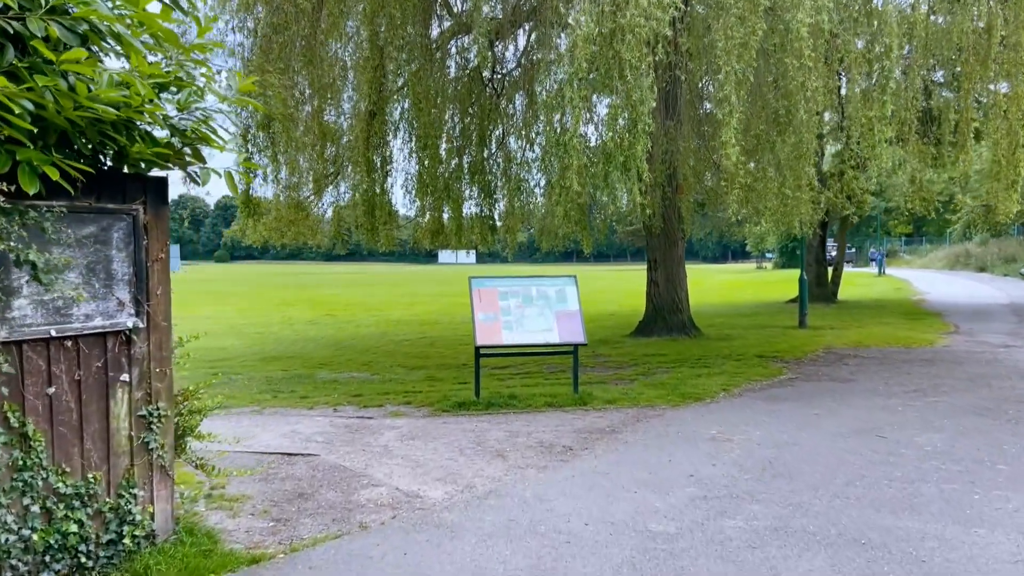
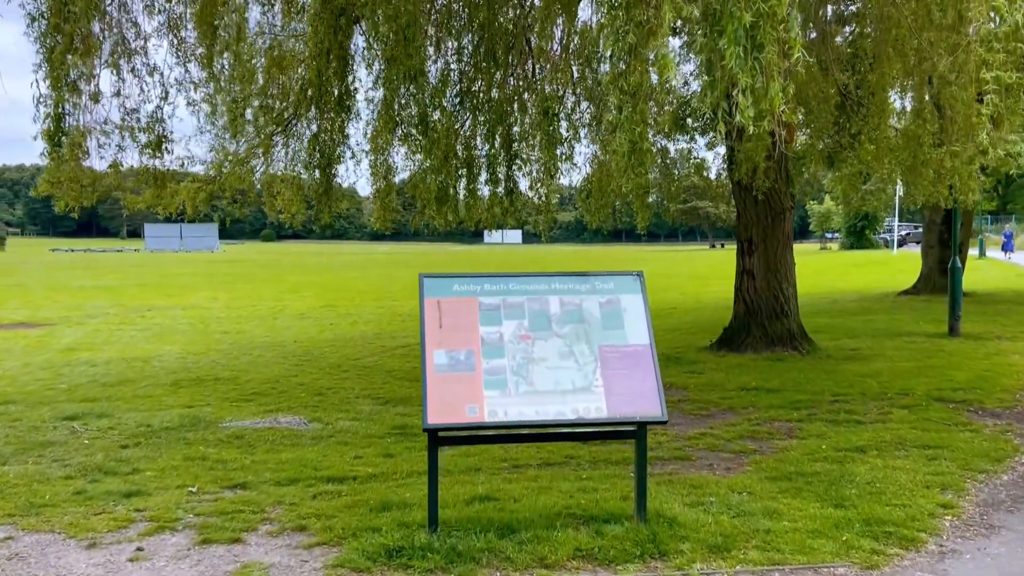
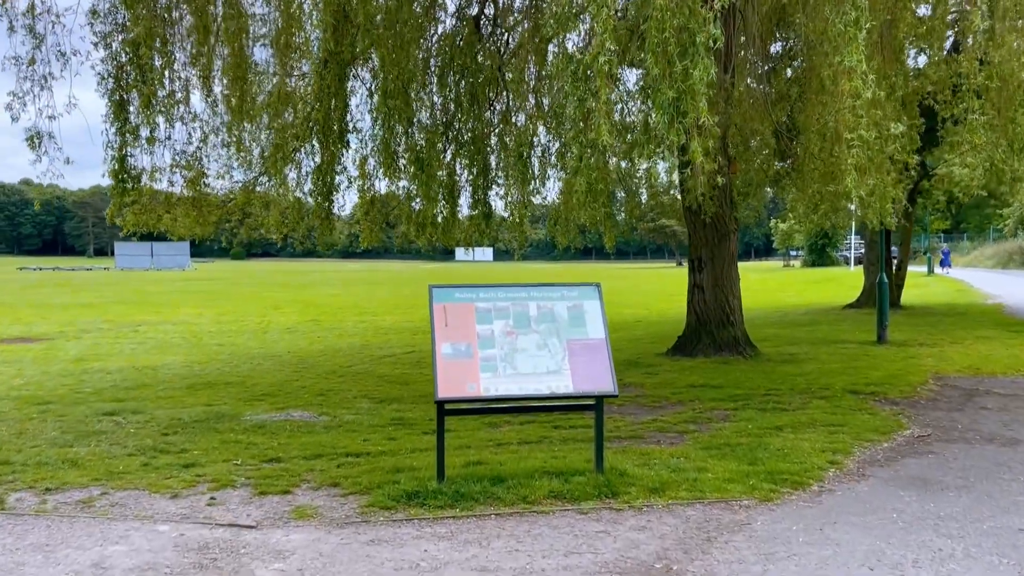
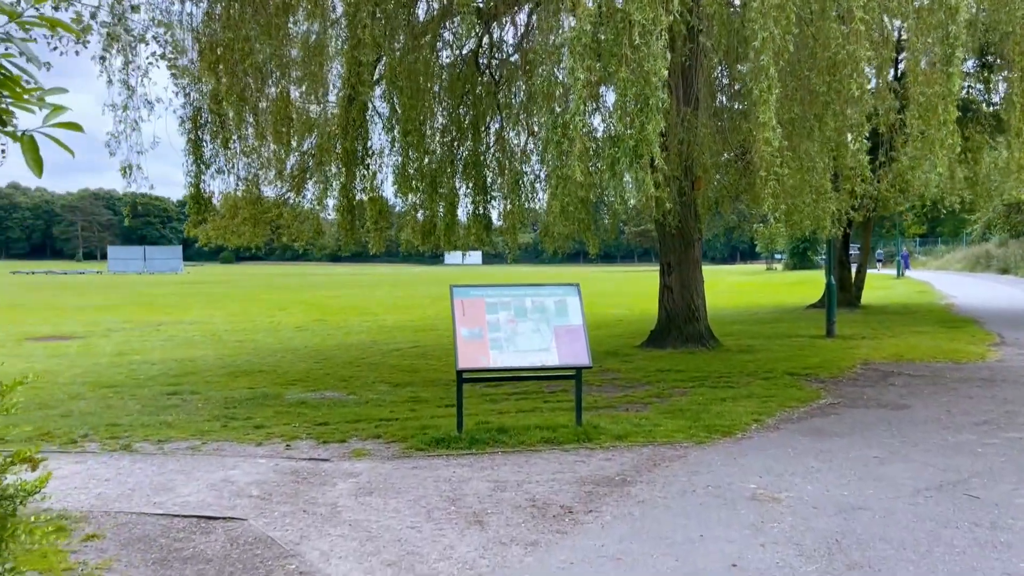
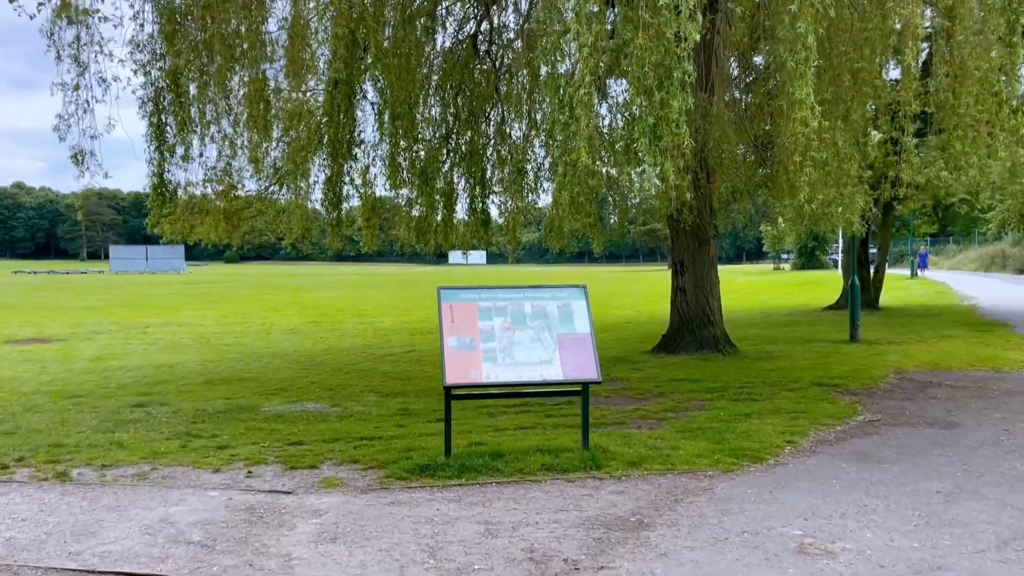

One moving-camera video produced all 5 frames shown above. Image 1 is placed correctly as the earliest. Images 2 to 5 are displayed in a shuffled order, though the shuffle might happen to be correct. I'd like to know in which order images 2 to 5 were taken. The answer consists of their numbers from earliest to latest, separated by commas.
4, 5, 3, 2
